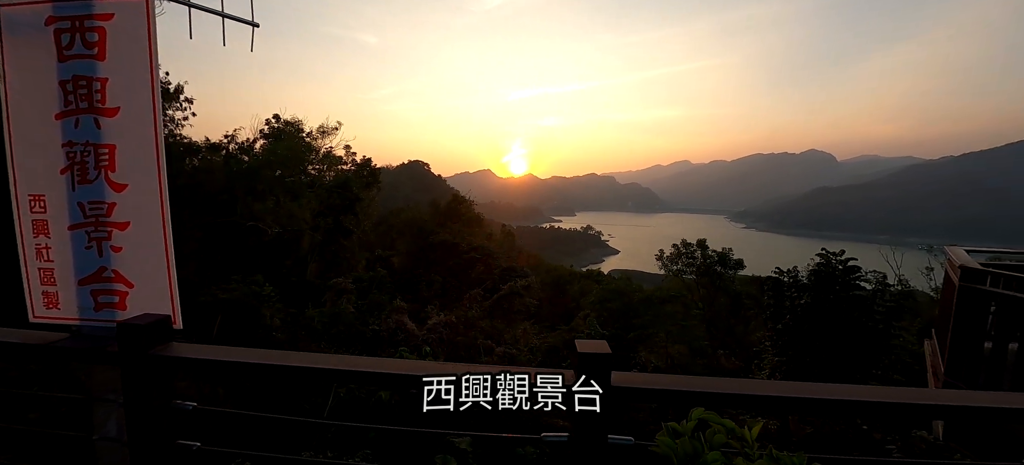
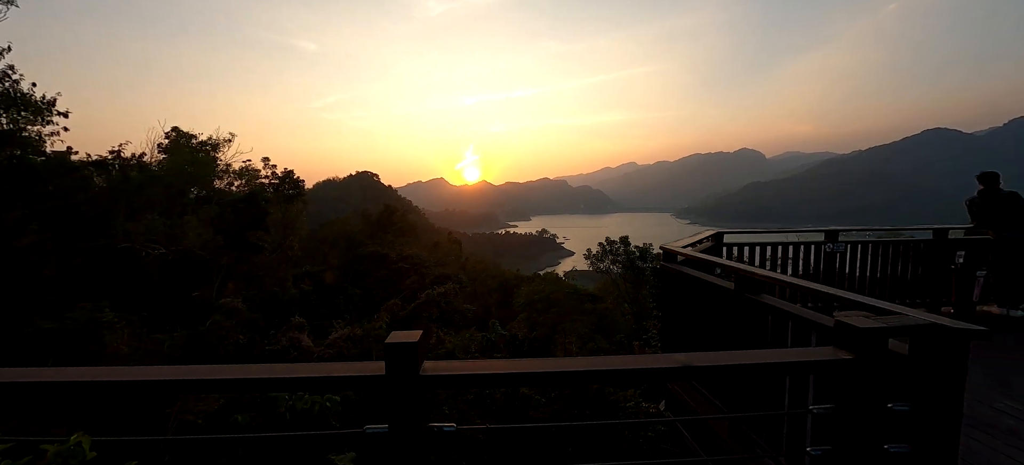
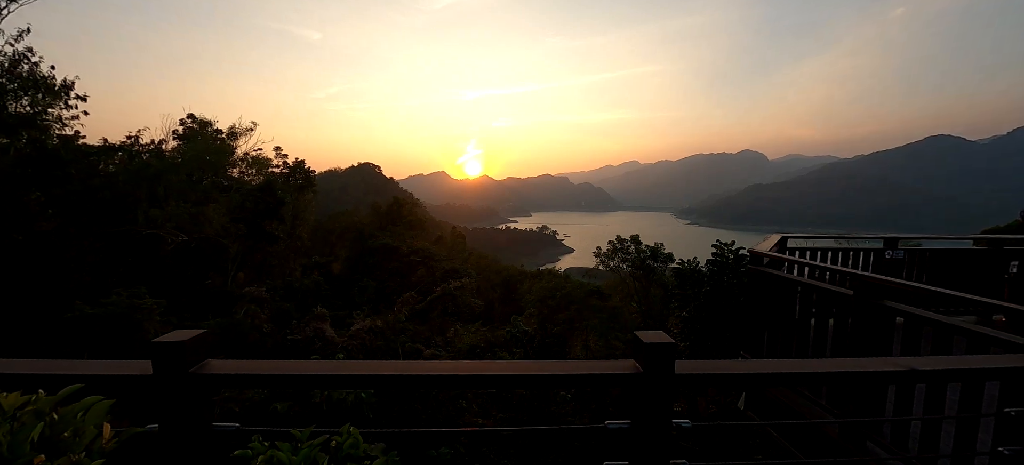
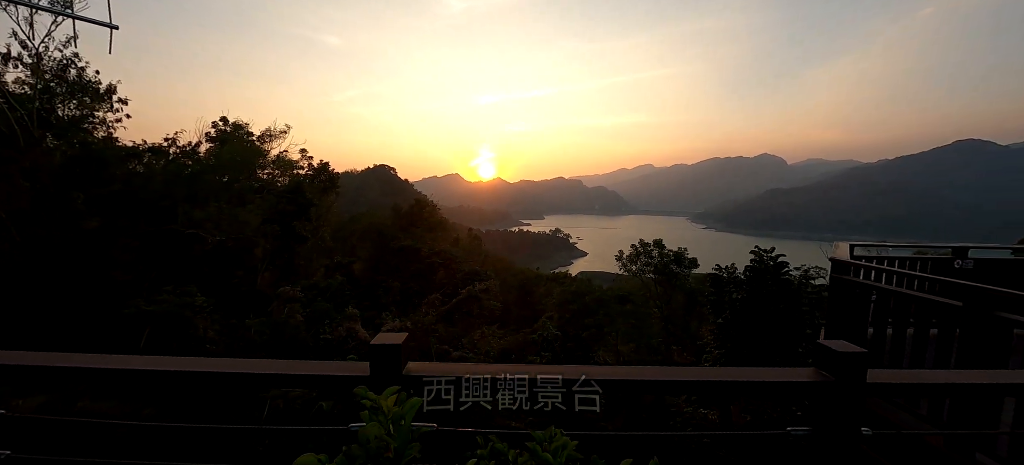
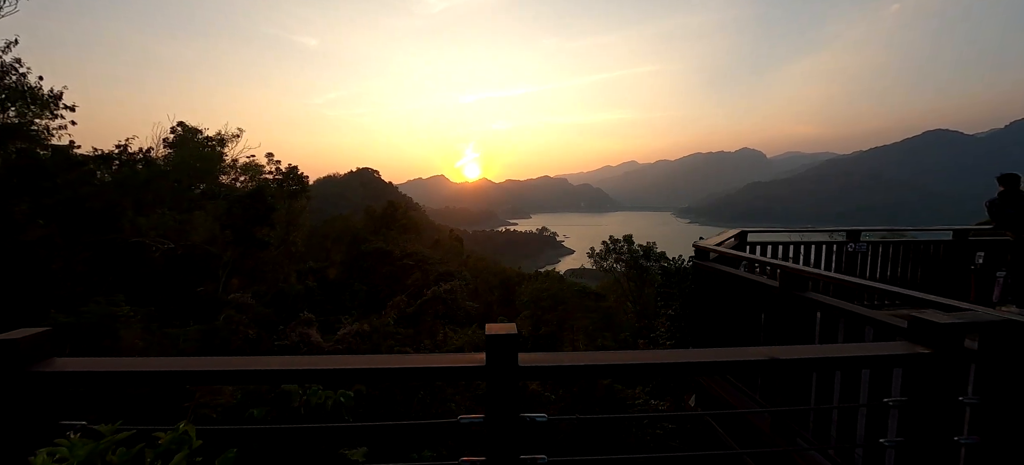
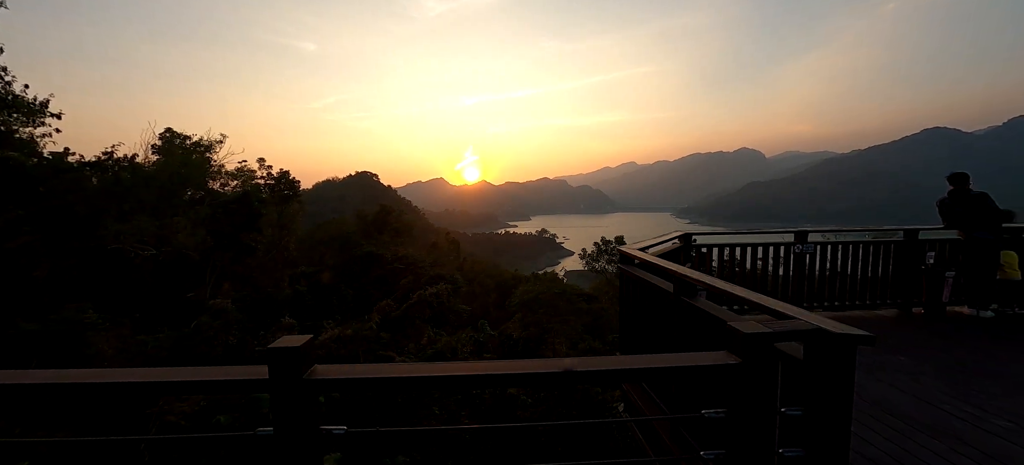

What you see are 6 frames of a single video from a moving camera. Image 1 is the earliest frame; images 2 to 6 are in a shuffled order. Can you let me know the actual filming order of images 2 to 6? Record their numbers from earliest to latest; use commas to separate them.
4, 3, 5, 2, 6
